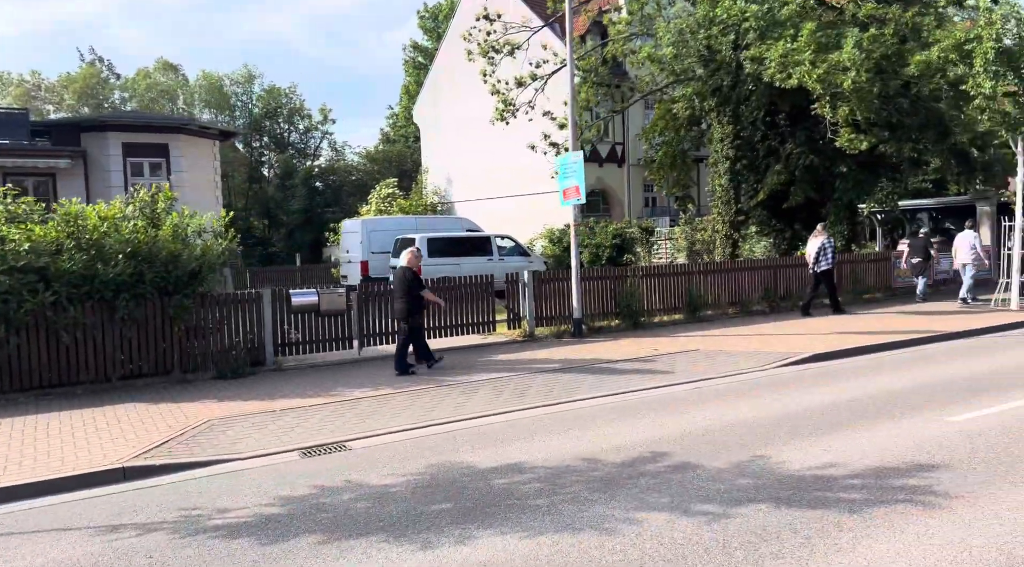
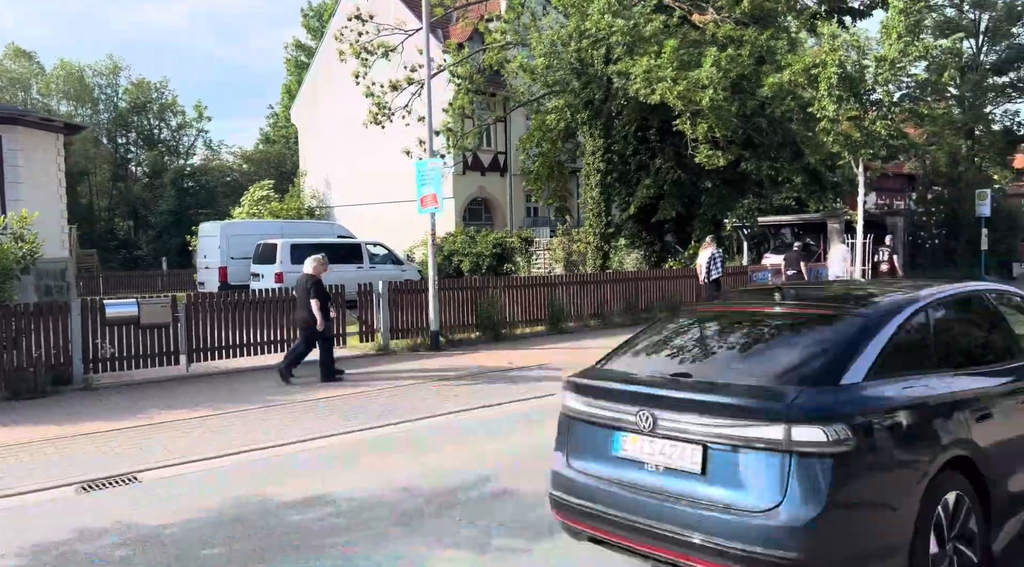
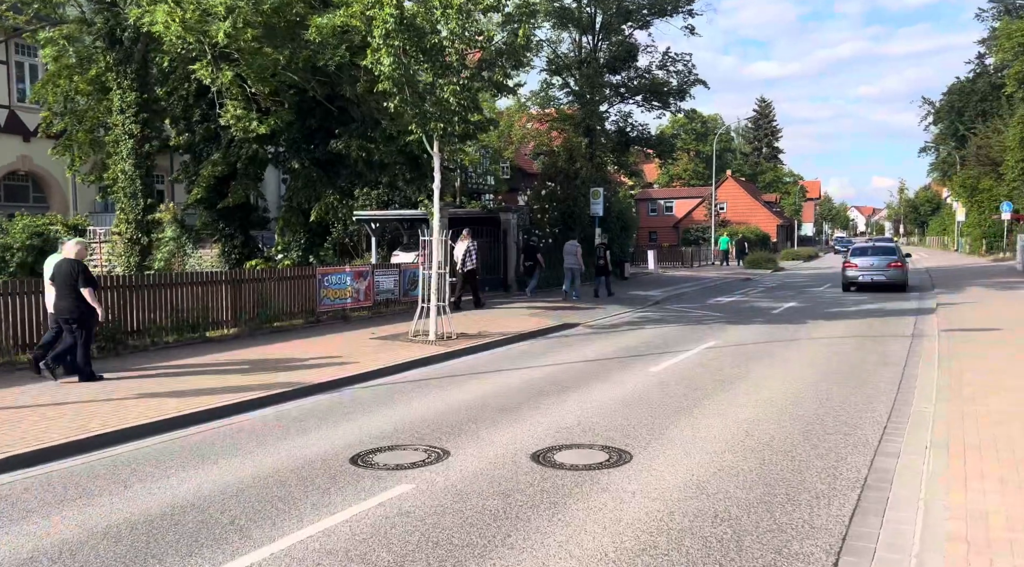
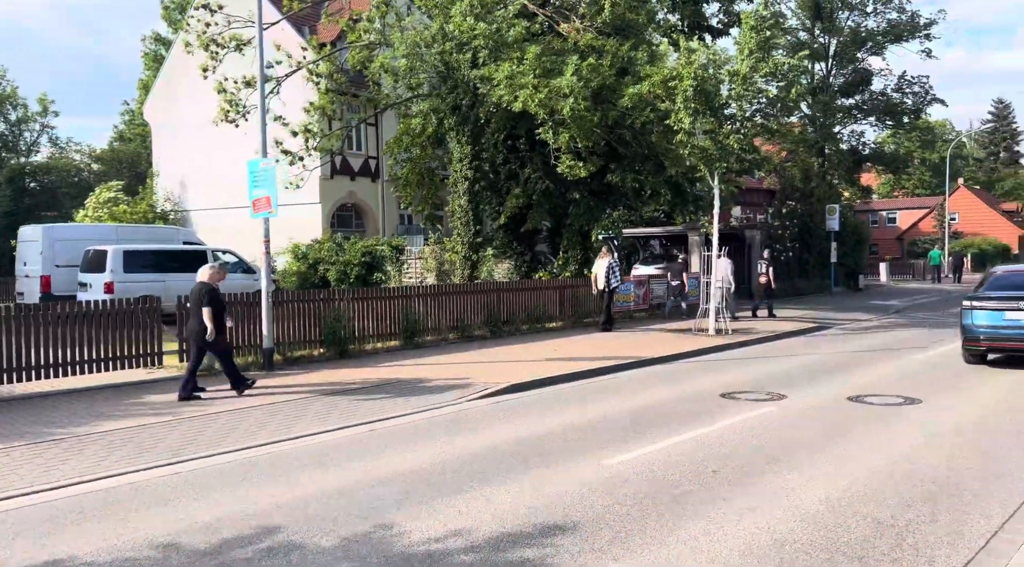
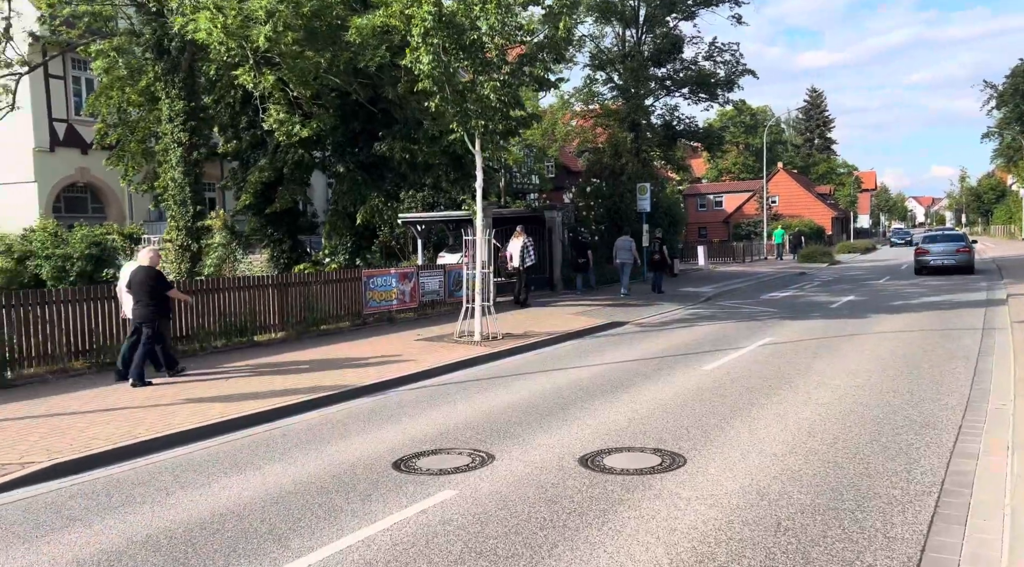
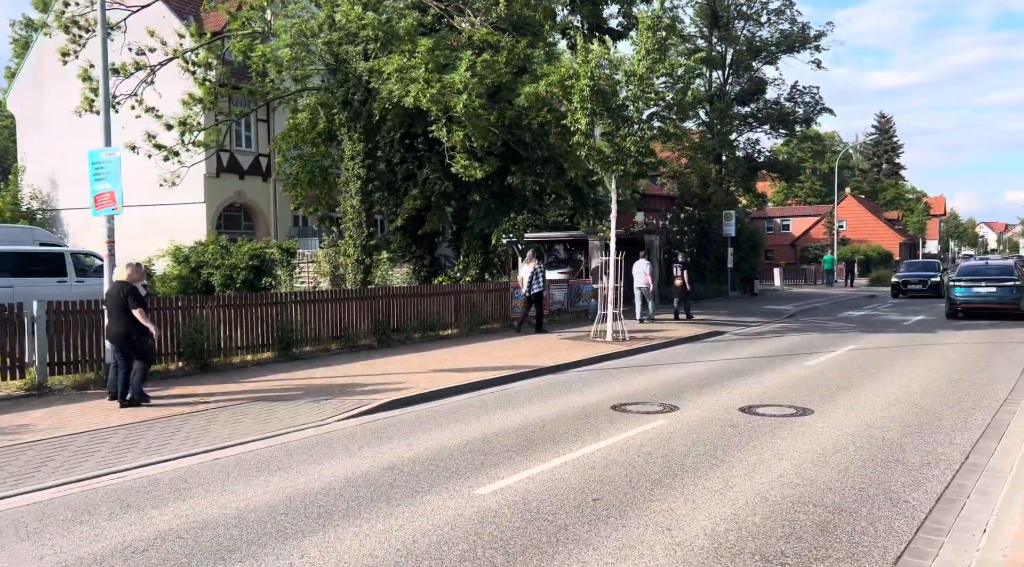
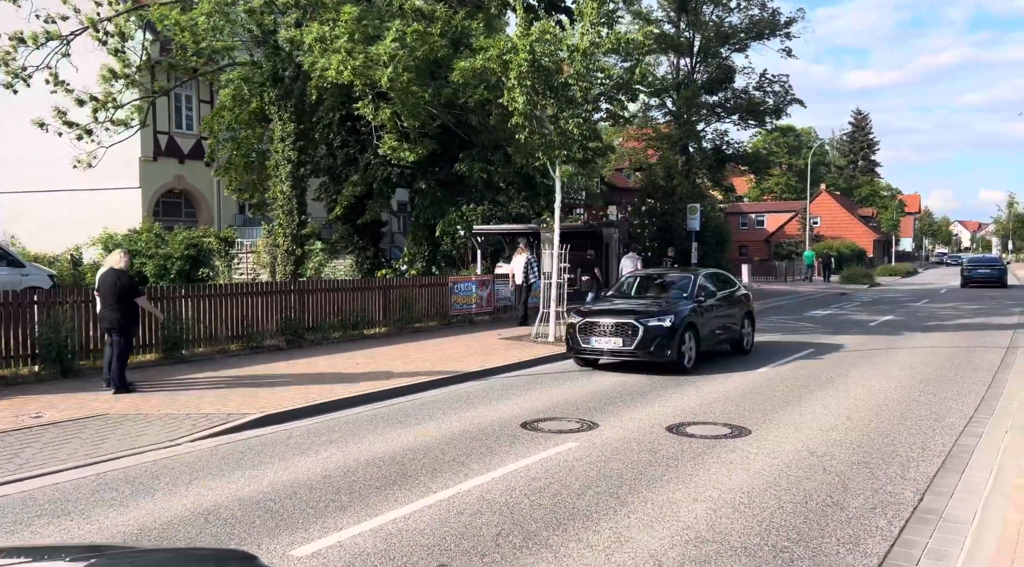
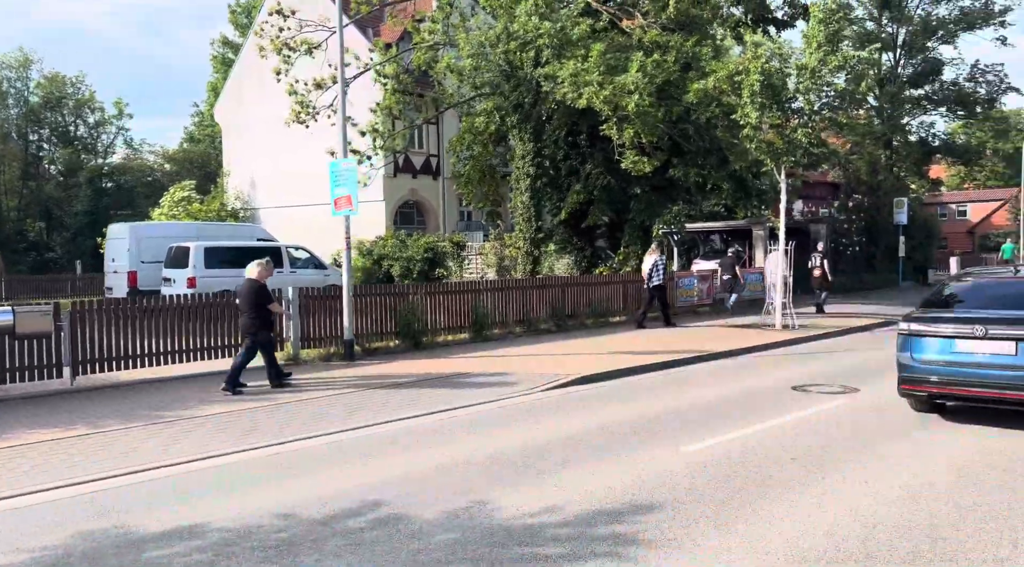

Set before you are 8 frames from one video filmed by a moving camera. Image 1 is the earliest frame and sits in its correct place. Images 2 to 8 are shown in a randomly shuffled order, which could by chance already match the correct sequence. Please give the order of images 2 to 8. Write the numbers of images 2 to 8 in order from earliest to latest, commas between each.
2, 8, 4, 6, 7, 3, 5
